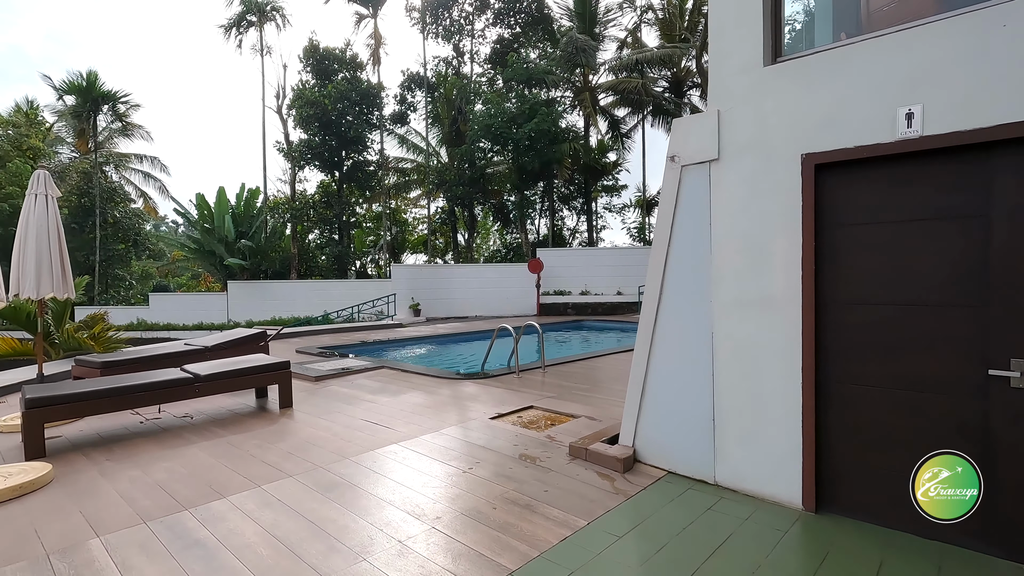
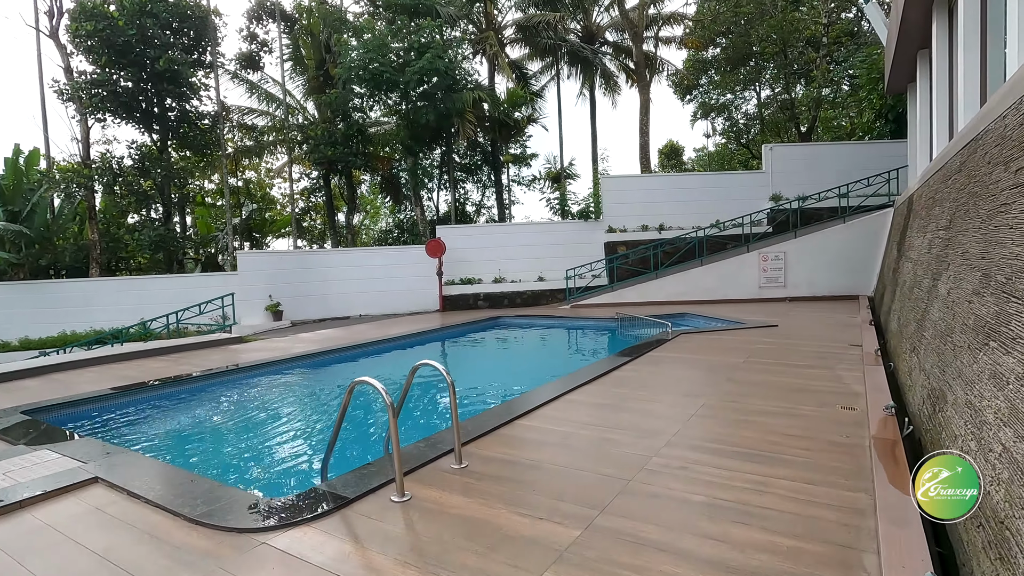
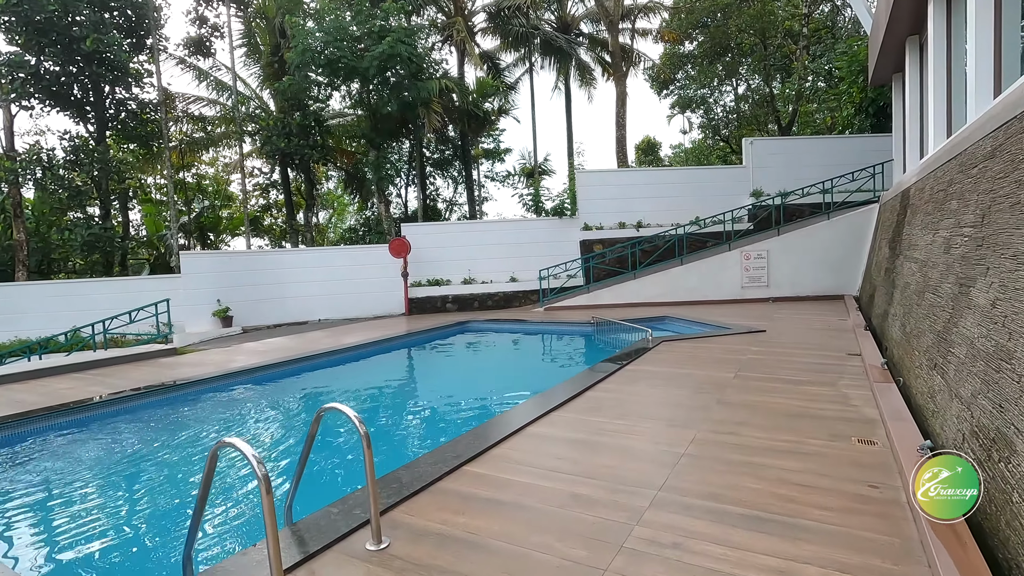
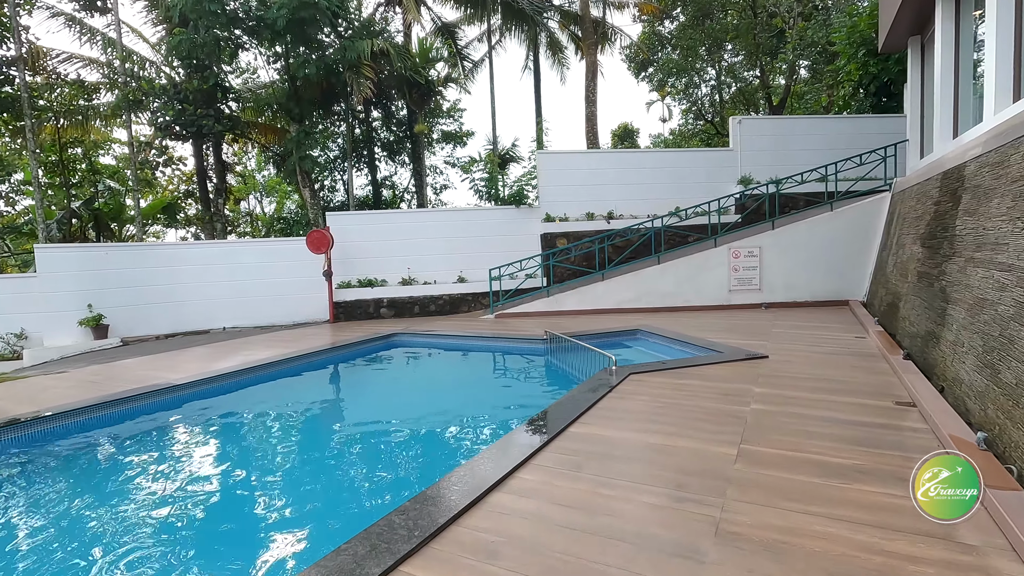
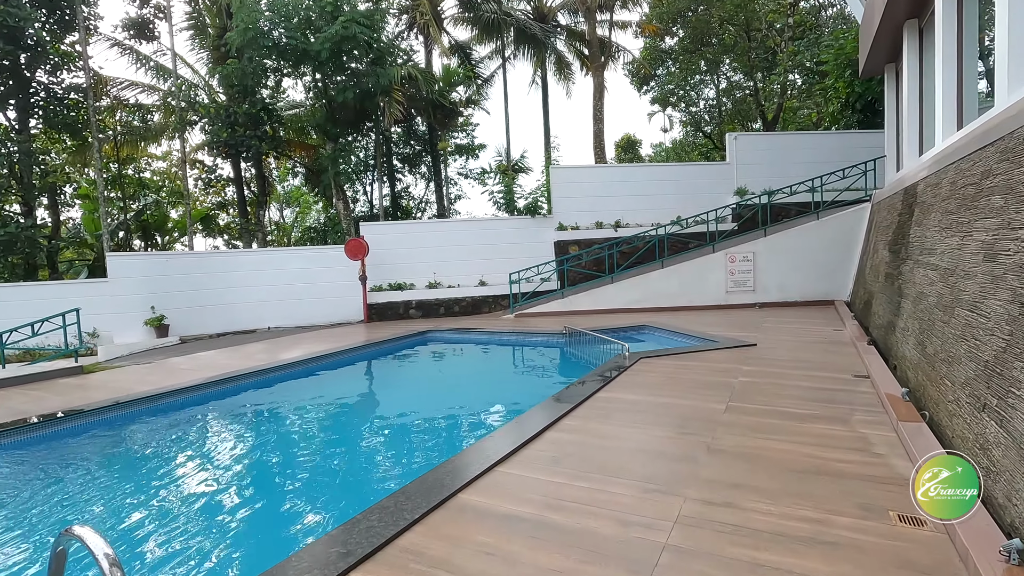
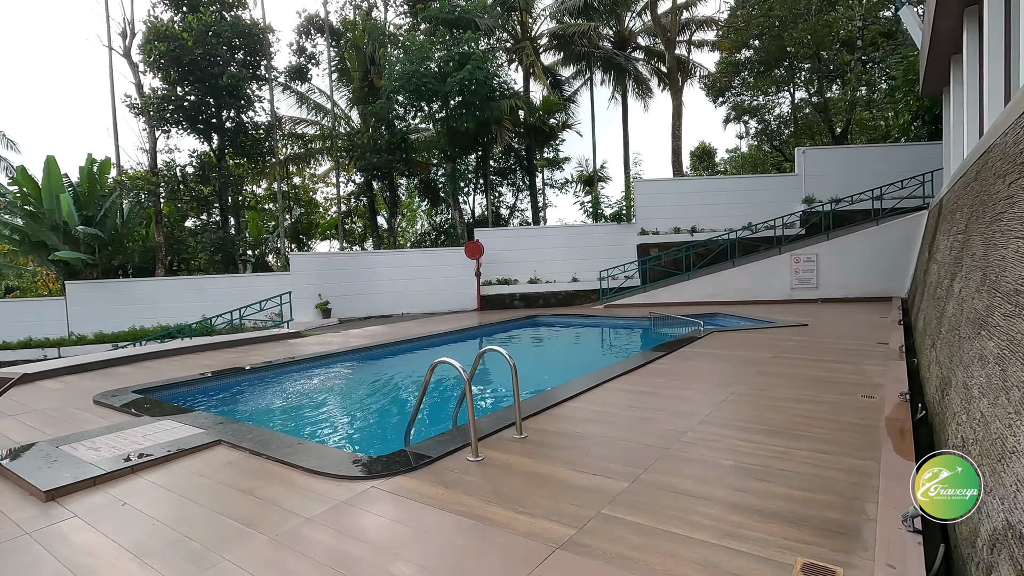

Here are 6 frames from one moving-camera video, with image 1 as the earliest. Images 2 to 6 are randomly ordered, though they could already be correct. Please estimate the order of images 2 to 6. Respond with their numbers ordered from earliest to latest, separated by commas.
6, 2, 3, 5, 4
